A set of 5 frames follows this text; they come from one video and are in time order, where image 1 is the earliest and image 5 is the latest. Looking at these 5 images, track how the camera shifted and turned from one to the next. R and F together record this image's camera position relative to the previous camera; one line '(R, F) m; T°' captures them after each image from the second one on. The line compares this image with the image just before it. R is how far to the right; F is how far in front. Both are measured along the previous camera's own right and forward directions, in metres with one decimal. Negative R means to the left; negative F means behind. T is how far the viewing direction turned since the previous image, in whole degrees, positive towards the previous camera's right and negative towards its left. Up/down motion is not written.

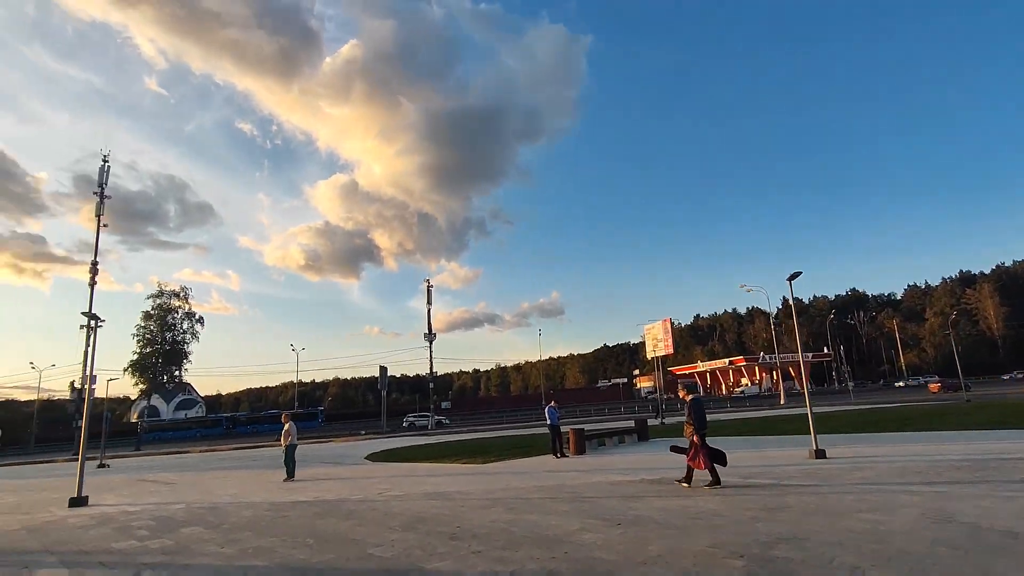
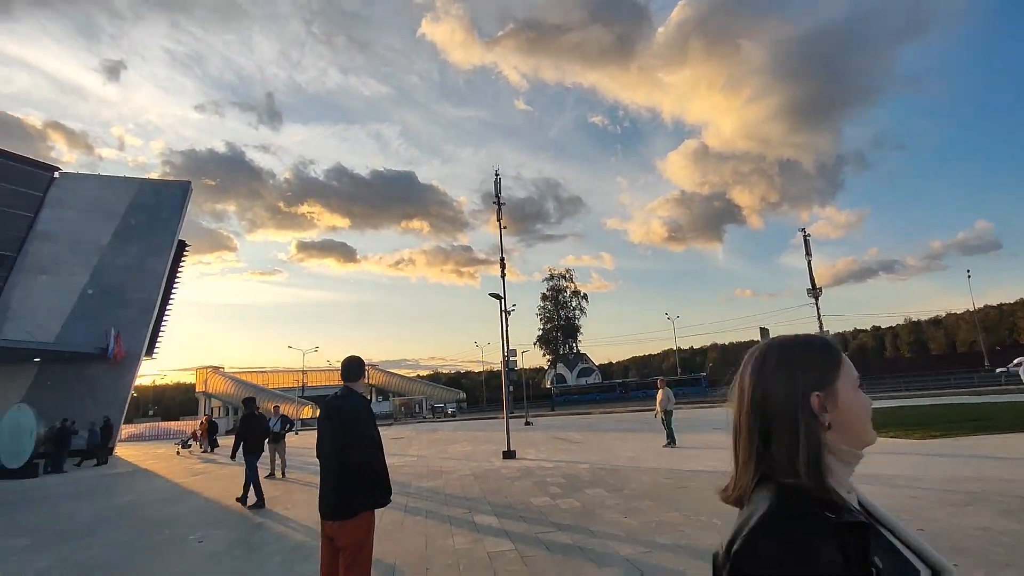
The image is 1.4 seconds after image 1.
(-0.5, +1.1) m; -36°
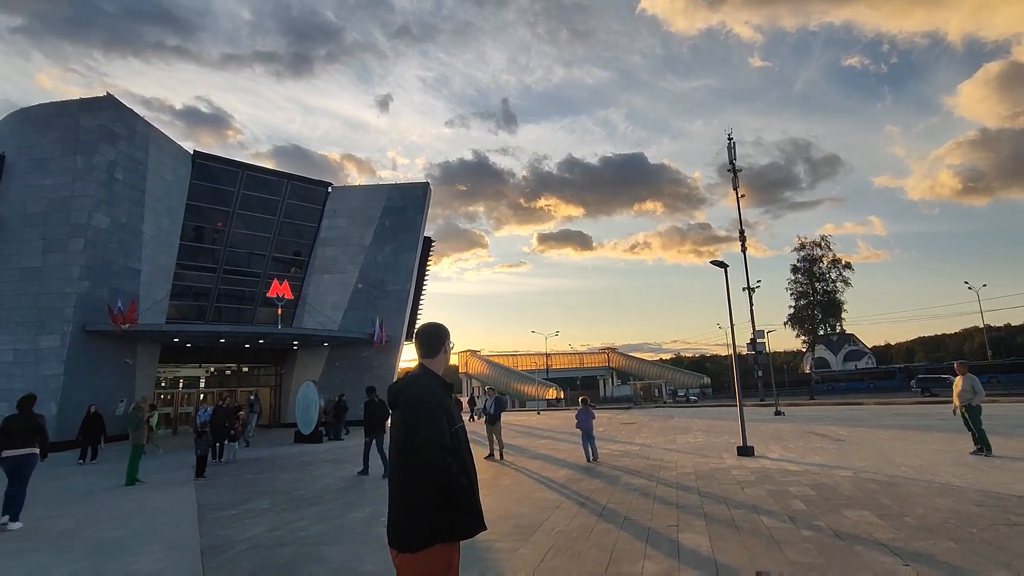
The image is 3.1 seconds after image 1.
(+0.4, +1.5) m; -23°
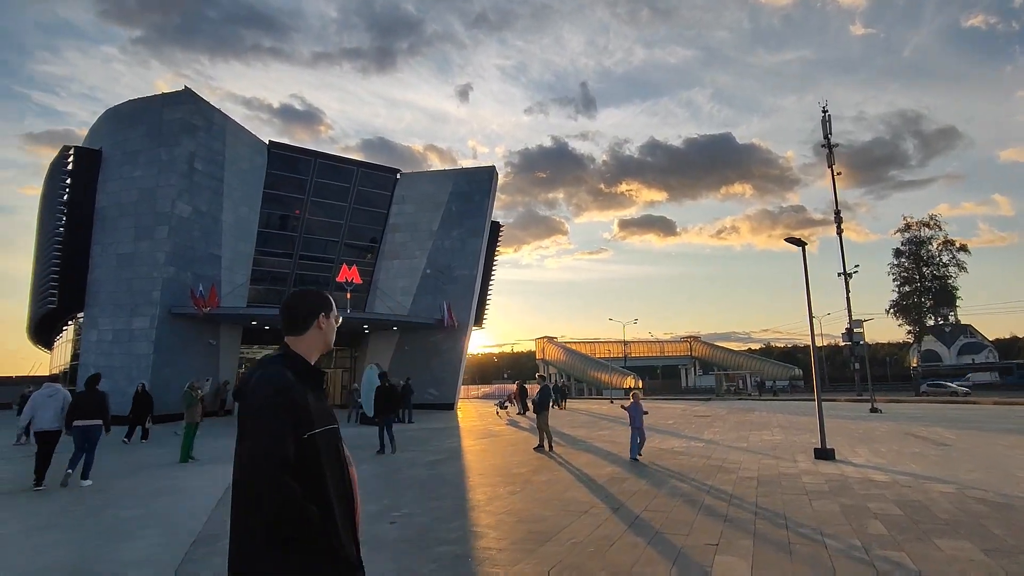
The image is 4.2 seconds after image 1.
(+0.7, +0.9) m; -8°
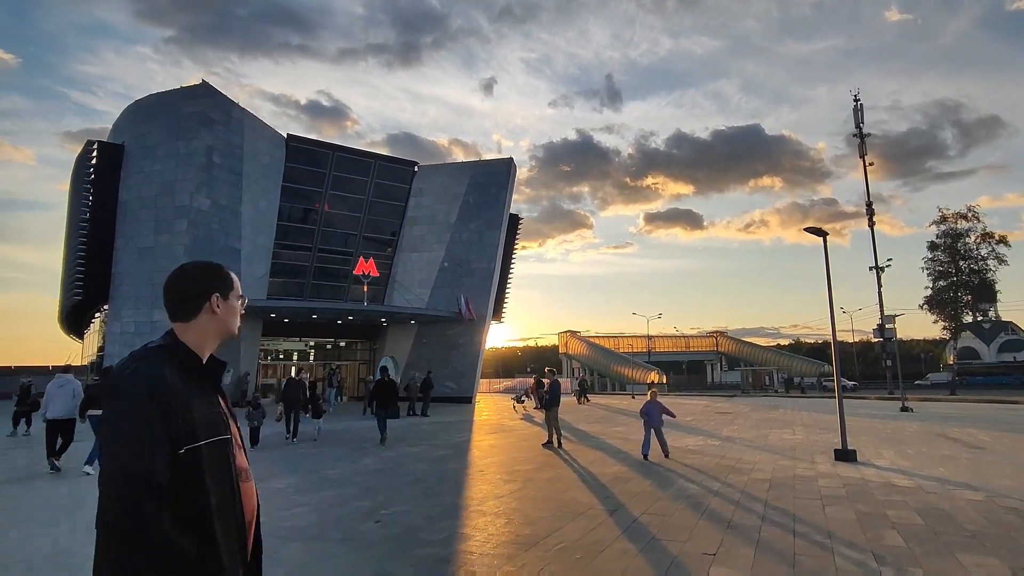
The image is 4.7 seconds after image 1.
(+0.4, +0.4) m; -2°
